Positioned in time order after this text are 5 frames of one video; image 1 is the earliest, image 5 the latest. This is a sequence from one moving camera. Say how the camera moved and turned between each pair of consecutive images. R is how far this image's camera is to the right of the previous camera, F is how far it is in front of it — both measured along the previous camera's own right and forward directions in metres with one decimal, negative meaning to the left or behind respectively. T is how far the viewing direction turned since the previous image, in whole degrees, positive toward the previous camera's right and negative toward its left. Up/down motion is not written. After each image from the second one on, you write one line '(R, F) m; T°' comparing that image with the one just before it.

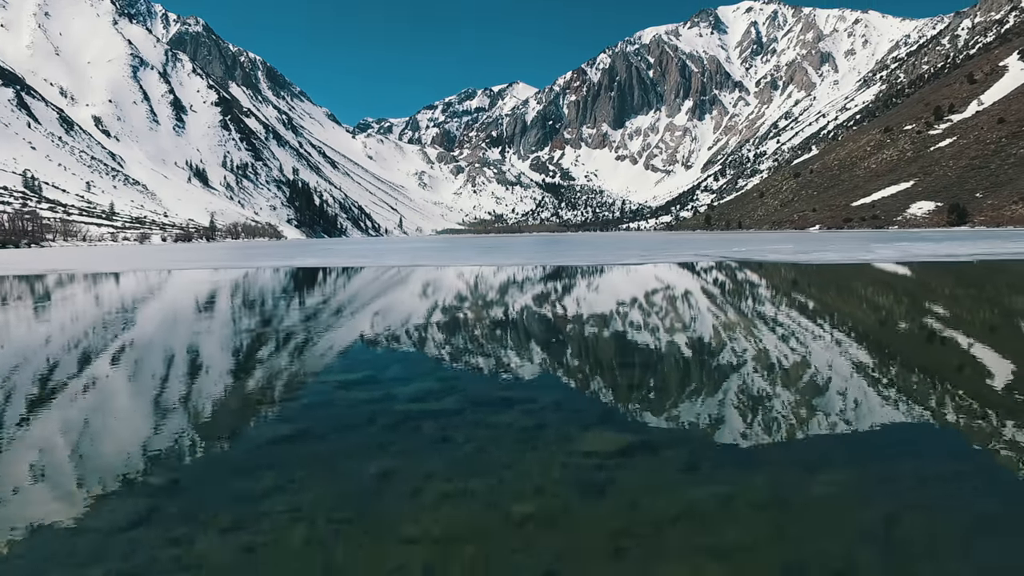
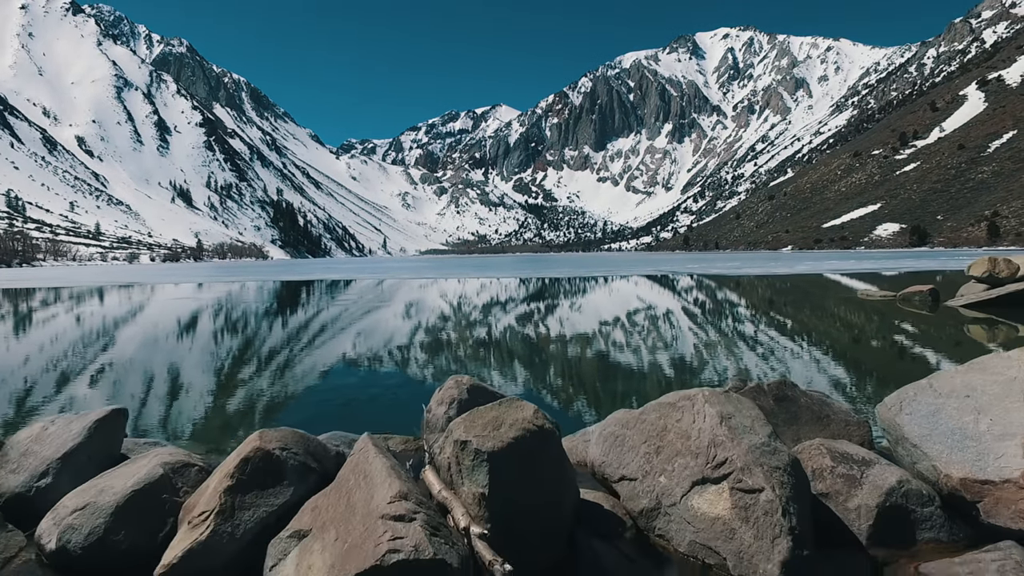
(-0.1, -3.0) m; +2°
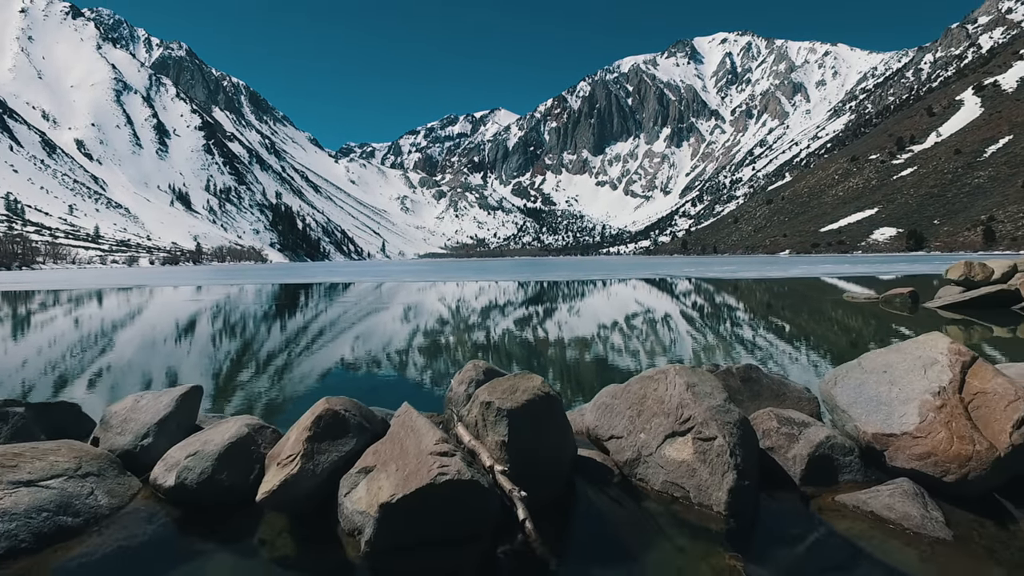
(0.0, -0.3) m; 0°
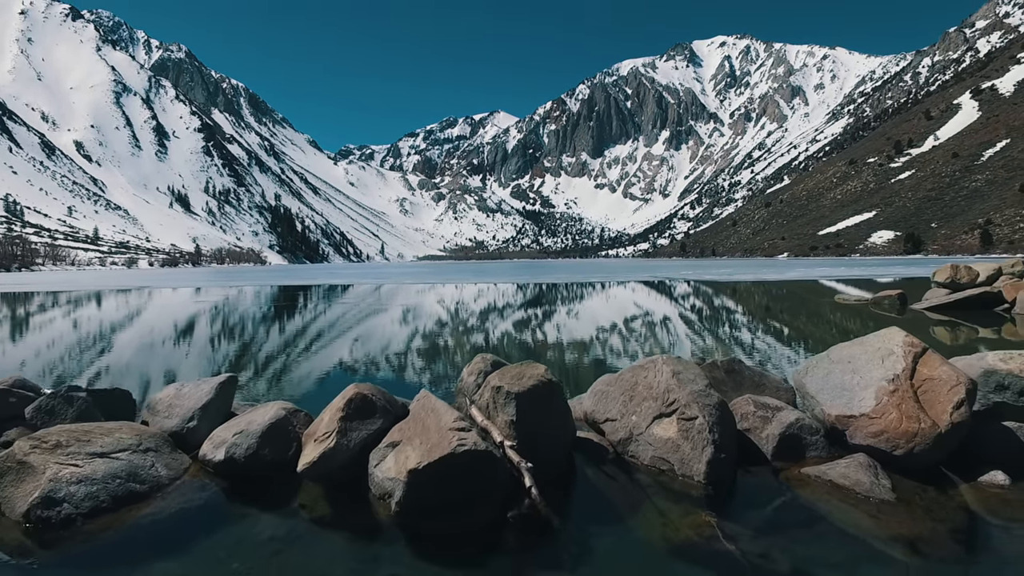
(0.0, -0.2) m; 0°
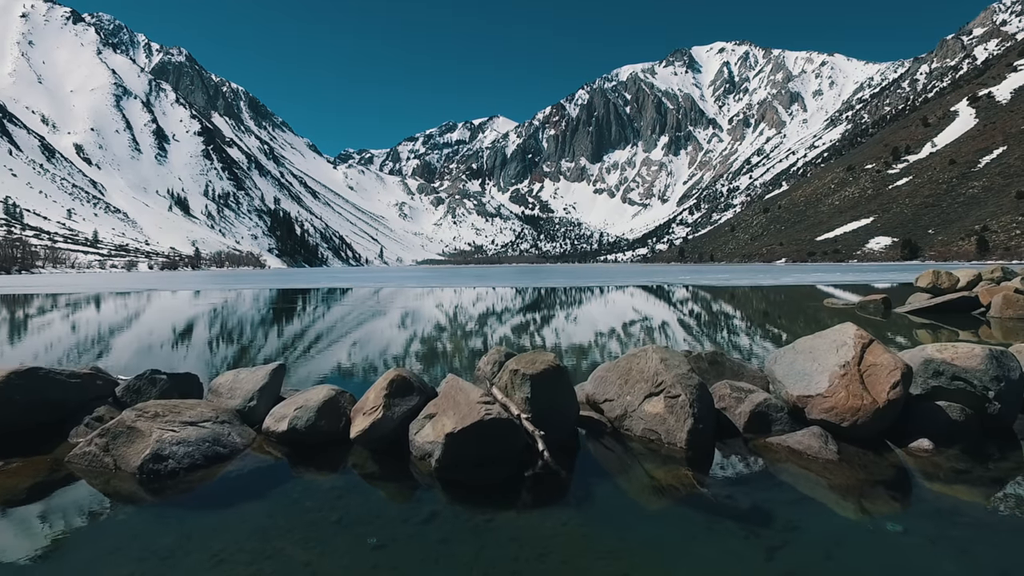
(0.0, -0.3) m; 0°
